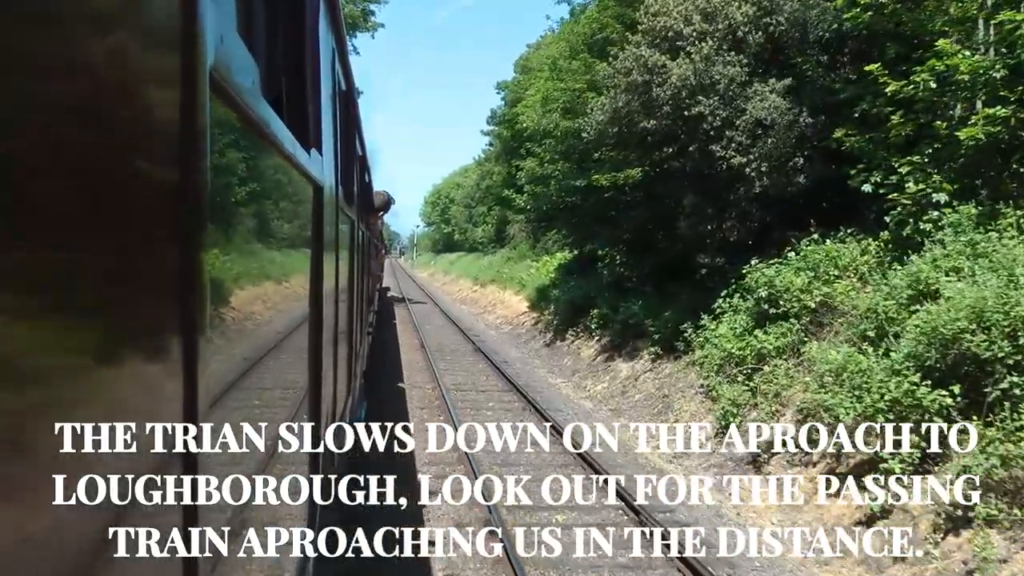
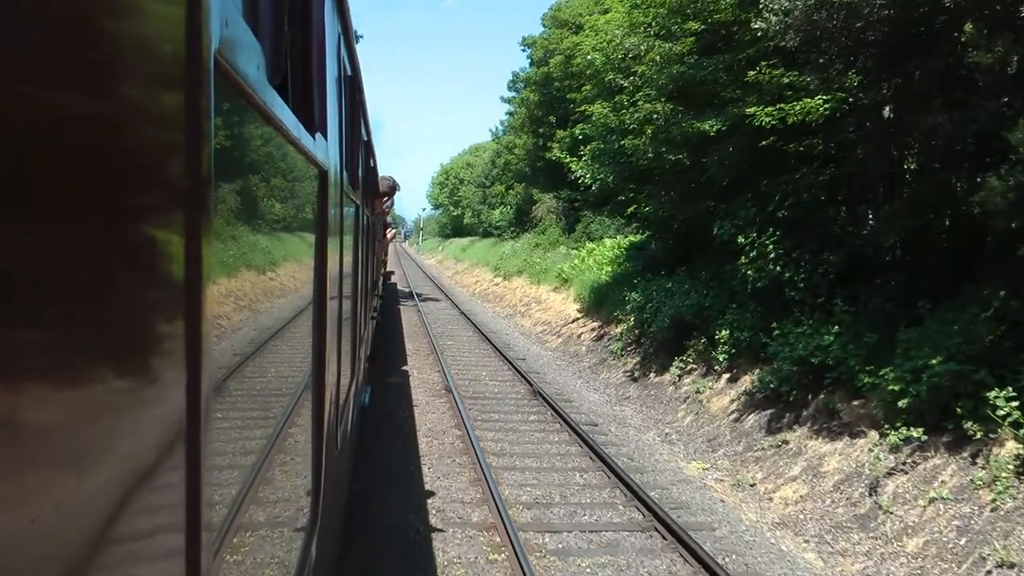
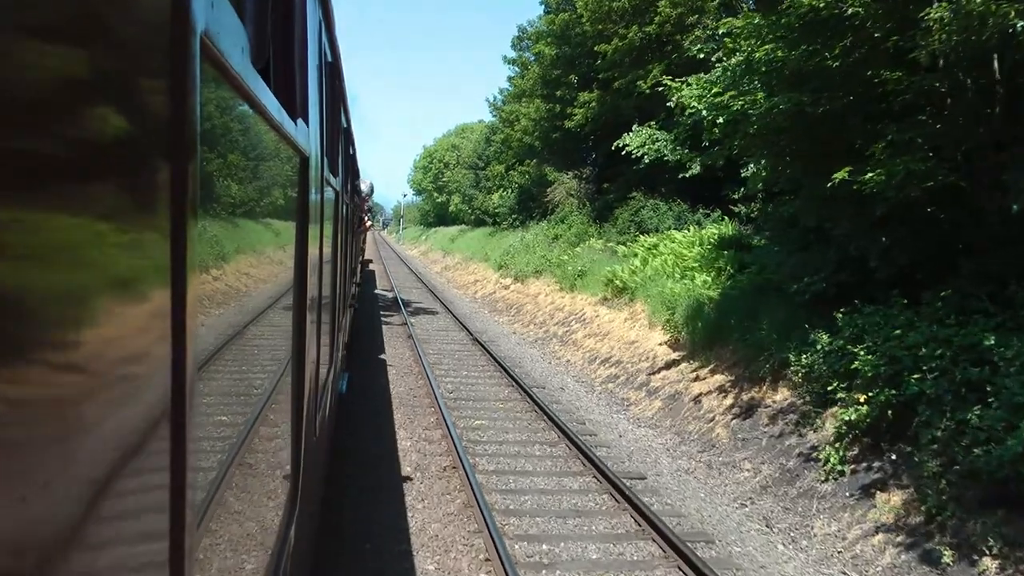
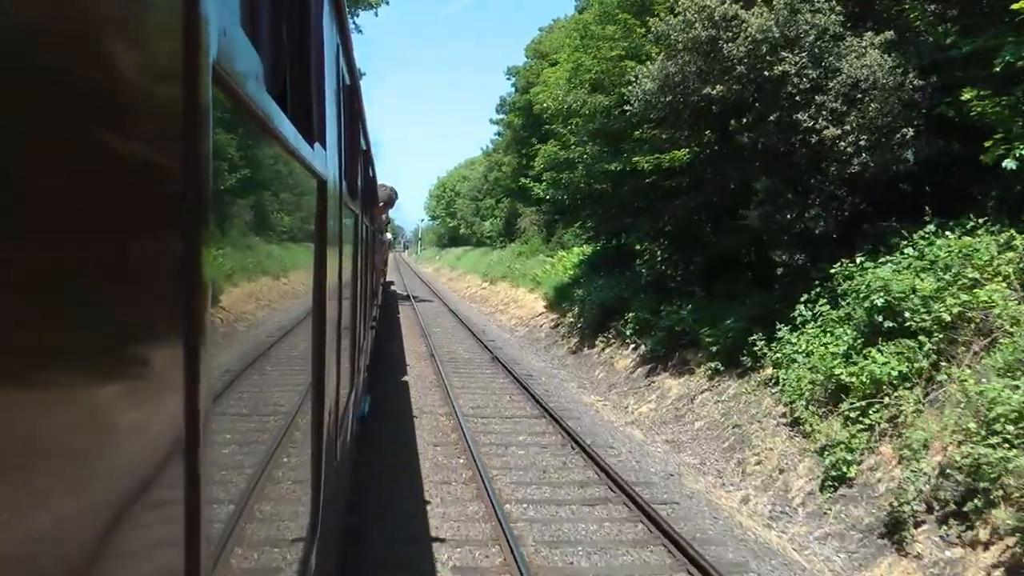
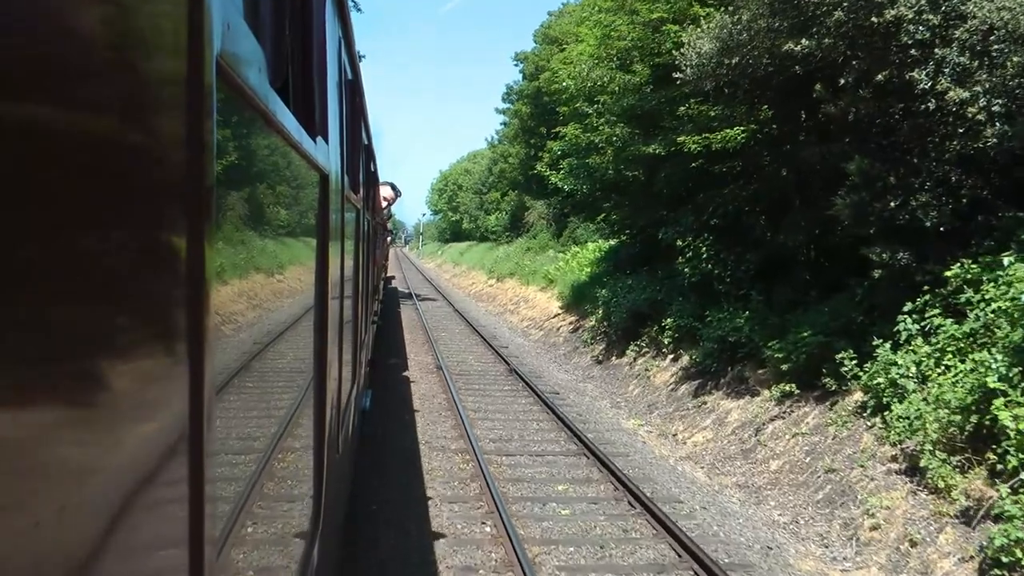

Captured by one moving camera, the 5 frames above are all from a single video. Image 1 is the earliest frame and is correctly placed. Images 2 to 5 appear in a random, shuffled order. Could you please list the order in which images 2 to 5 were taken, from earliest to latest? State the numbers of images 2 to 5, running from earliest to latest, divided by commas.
4, 5, 2, 3
